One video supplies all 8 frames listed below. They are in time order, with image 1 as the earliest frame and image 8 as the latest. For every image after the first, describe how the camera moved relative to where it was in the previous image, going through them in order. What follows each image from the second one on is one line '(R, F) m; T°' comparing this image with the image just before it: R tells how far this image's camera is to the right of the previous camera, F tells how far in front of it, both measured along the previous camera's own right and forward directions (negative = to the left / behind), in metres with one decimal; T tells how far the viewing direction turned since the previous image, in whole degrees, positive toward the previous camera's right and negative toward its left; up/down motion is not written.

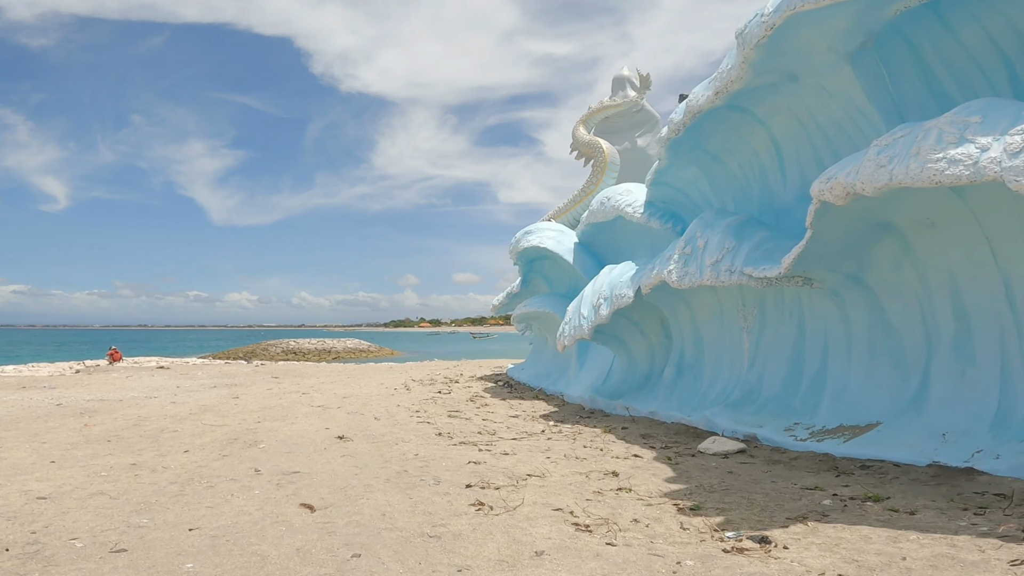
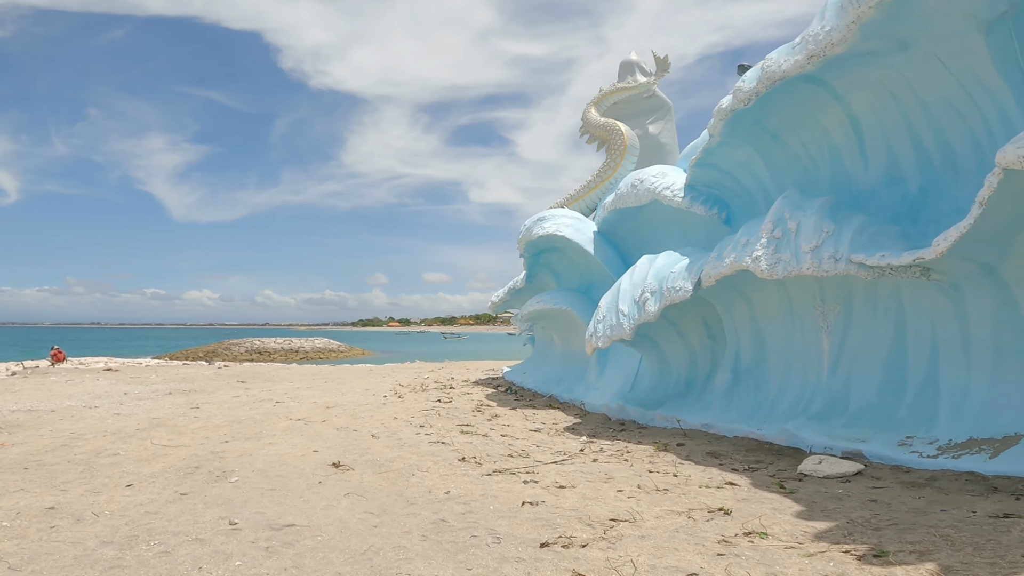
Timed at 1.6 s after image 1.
(-0.7, +1.2) m; +3°
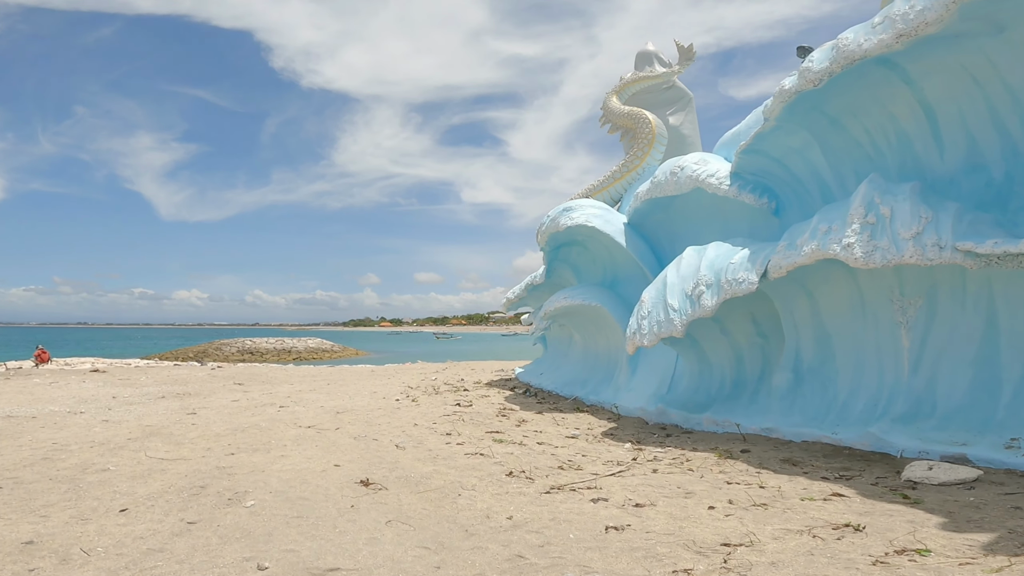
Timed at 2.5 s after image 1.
(-0.5, +0.6) m; +1°
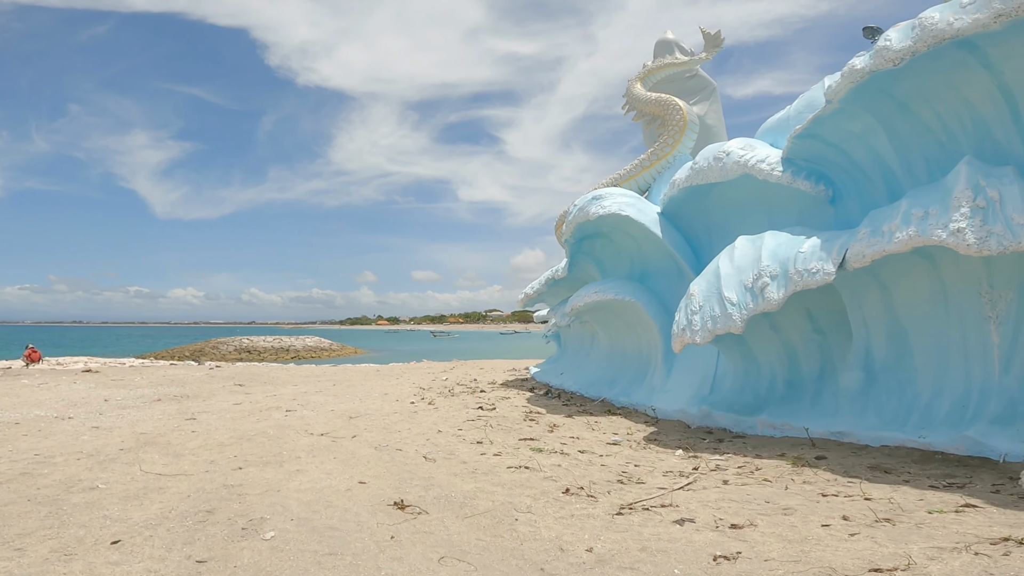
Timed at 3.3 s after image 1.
(-0.4, +0.6) m; 0°
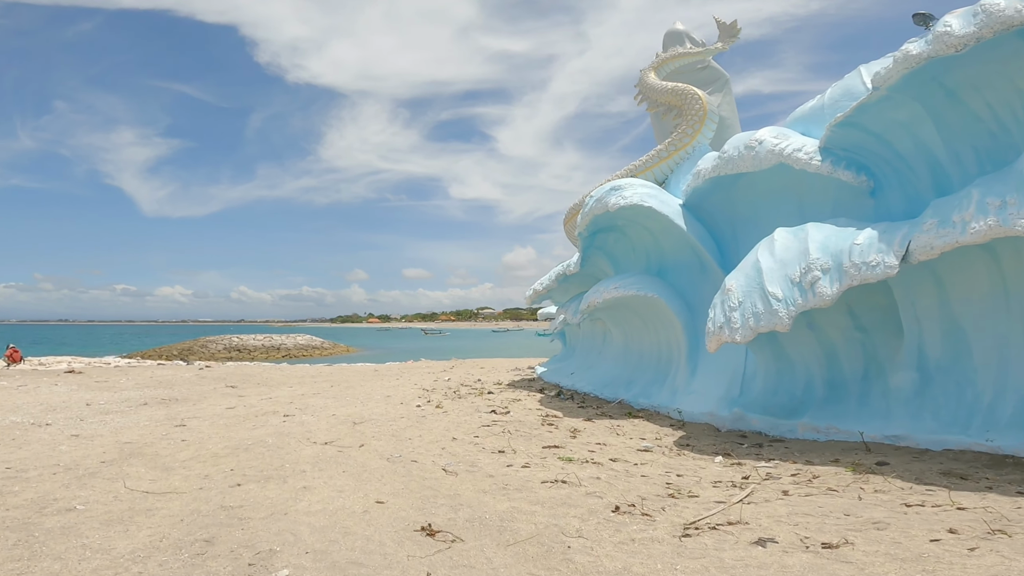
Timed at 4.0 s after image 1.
(-0.3, +0.5) m; +1°
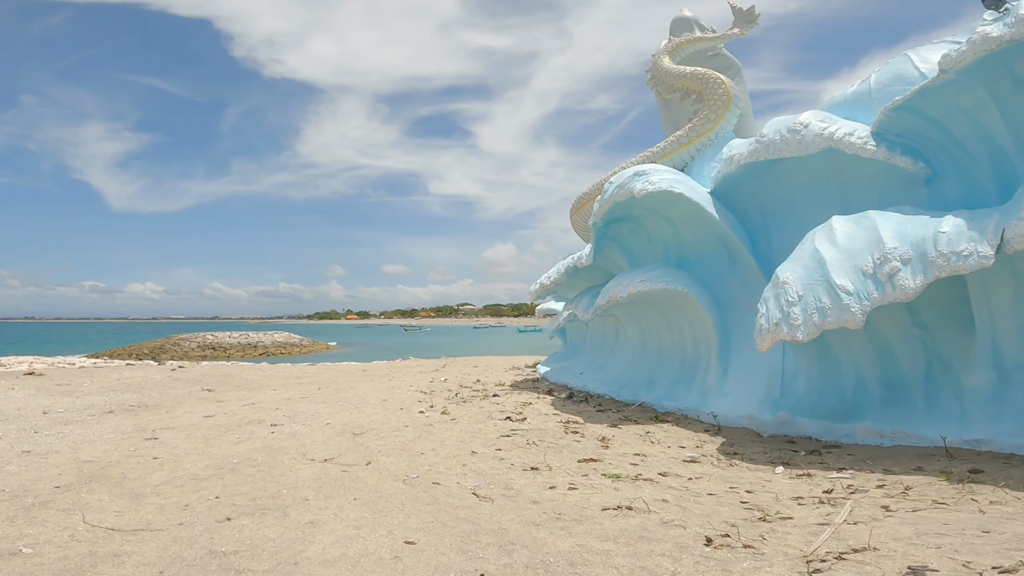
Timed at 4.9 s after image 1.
(-0.5, +0.7) m; +2°
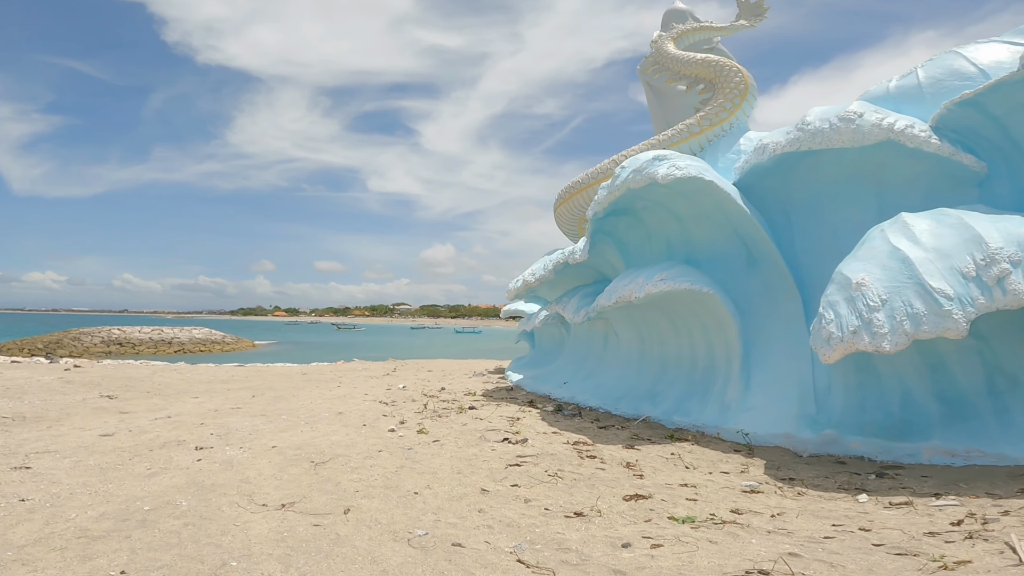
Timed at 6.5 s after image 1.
(-0.7, +1.1) m; +7°
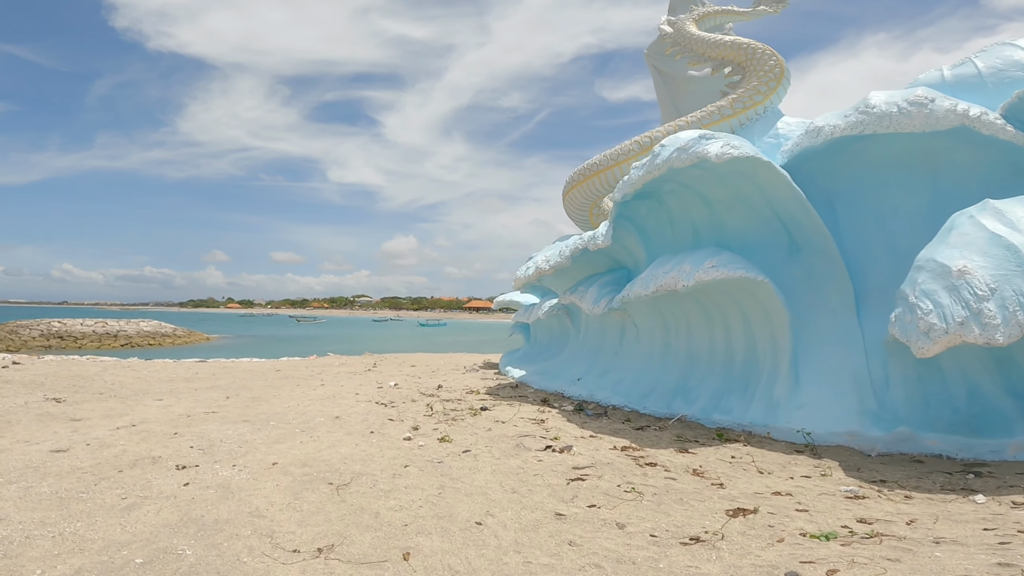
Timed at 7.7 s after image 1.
(-0.7, +0.7) m; +4°
